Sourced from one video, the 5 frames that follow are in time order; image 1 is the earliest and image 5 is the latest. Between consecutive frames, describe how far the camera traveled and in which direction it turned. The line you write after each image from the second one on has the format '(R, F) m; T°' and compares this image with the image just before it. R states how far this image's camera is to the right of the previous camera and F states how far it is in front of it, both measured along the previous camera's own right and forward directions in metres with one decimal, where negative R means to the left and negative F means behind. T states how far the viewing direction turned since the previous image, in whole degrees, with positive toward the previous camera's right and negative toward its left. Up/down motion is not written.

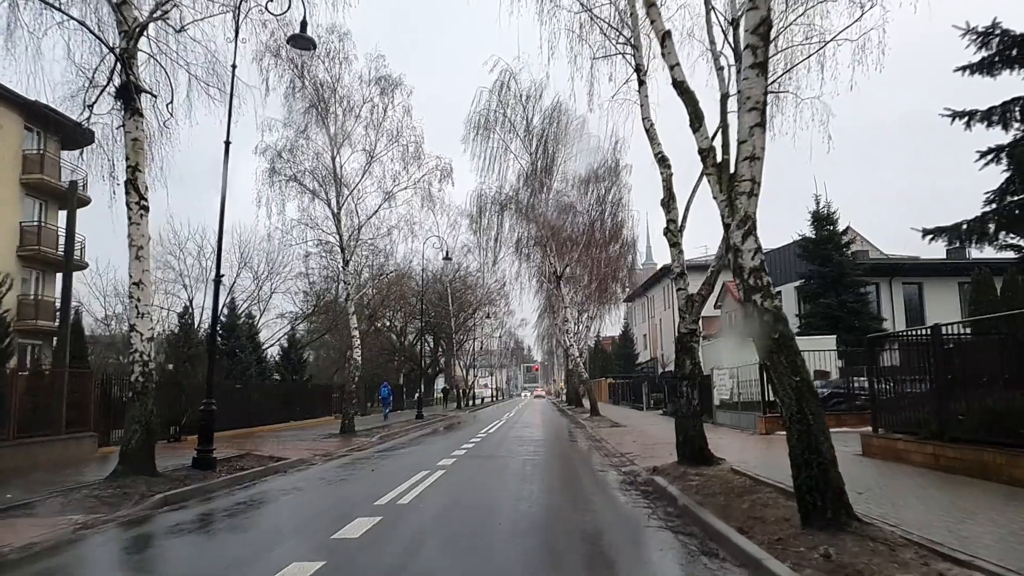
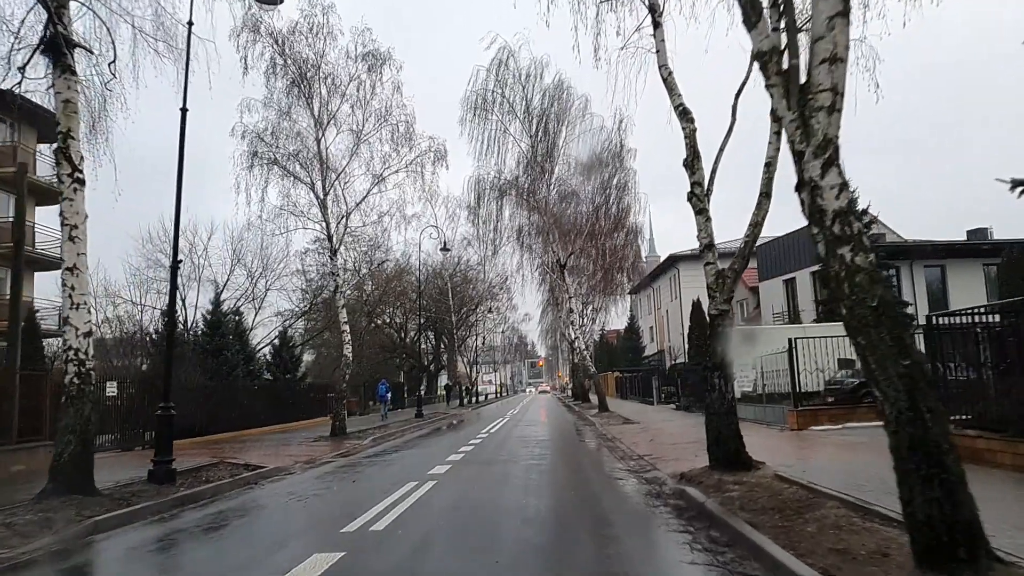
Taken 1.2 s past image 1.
(+0.1, +1.7) m; 0°
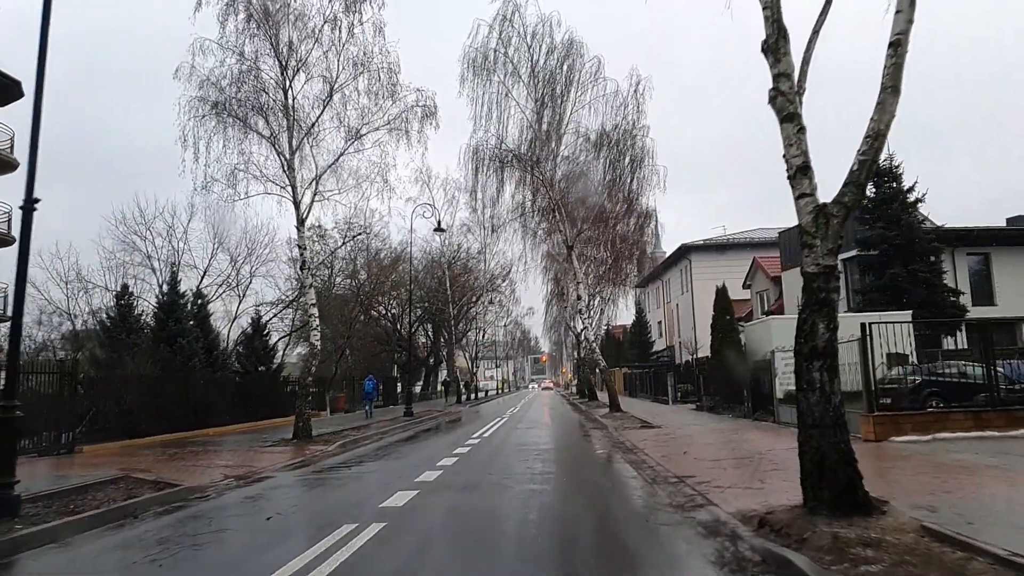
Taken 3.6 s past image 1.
(+0.1, +3.5) m; 0°
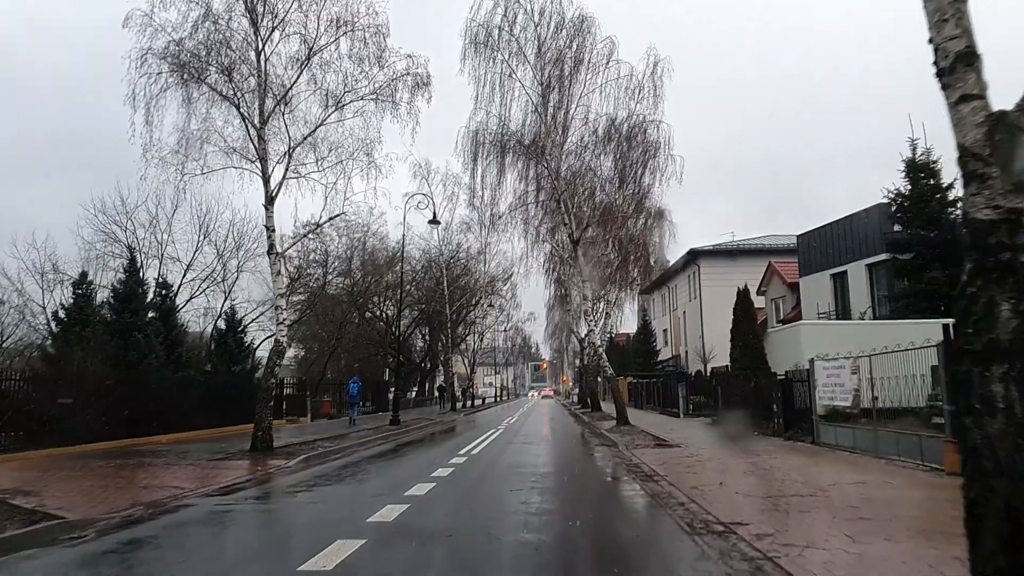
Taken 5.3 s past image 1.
(+0.1, +2.5) m; 0°
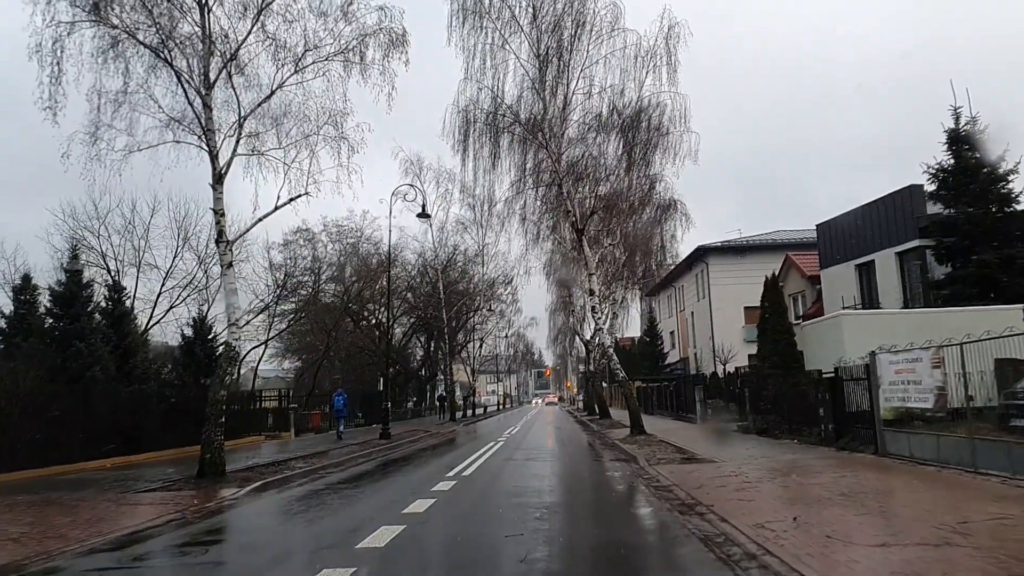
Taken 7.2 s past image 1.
(+0.1, +2.7) m; 0°
